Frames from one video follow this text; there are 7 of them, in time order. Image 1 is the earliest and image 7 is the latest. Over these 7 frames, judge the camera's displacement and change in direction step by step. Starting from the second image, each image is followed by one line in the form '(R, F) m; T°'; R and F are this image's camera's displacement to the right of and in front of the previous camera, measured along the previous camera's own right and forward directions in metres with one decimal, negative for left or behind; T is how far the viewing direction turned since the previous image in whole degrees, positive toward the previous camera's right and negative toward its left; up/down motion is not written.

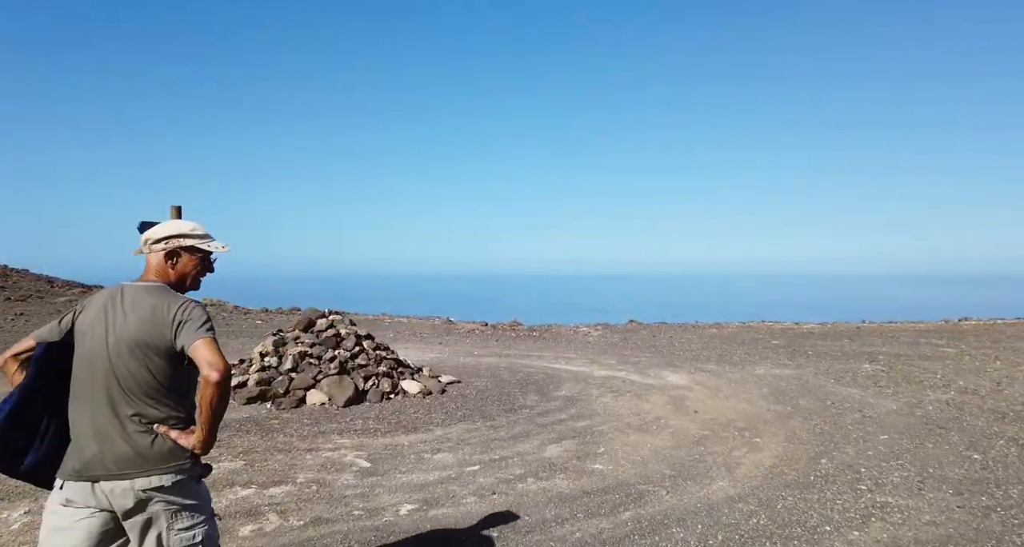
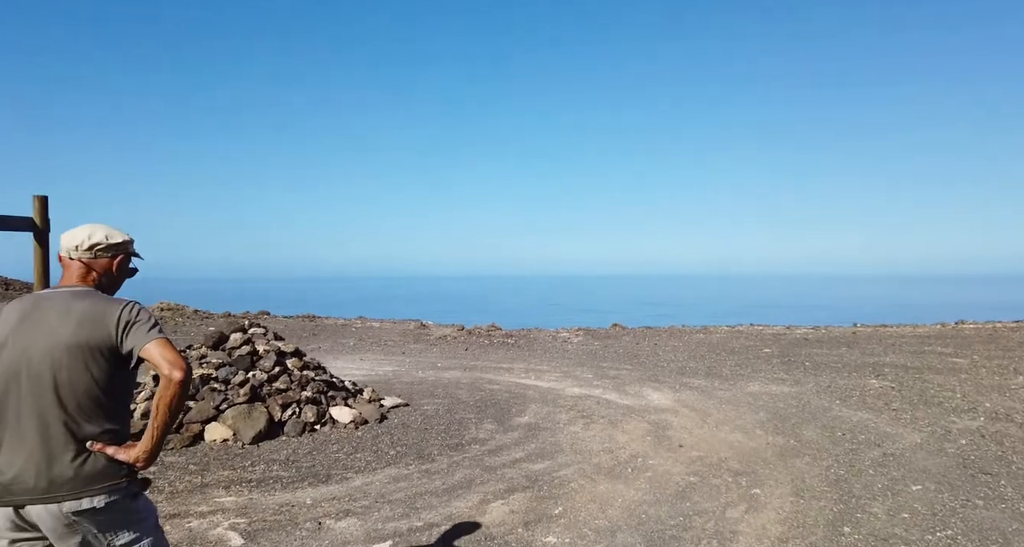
(+0.5, +1.7) m; +1°
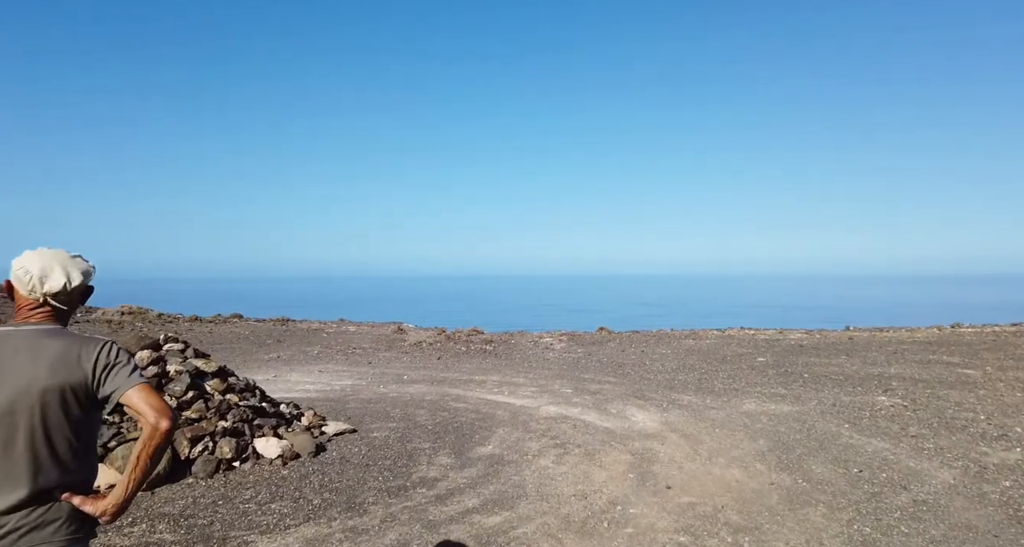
(+0.4, +1.3) m; +1°
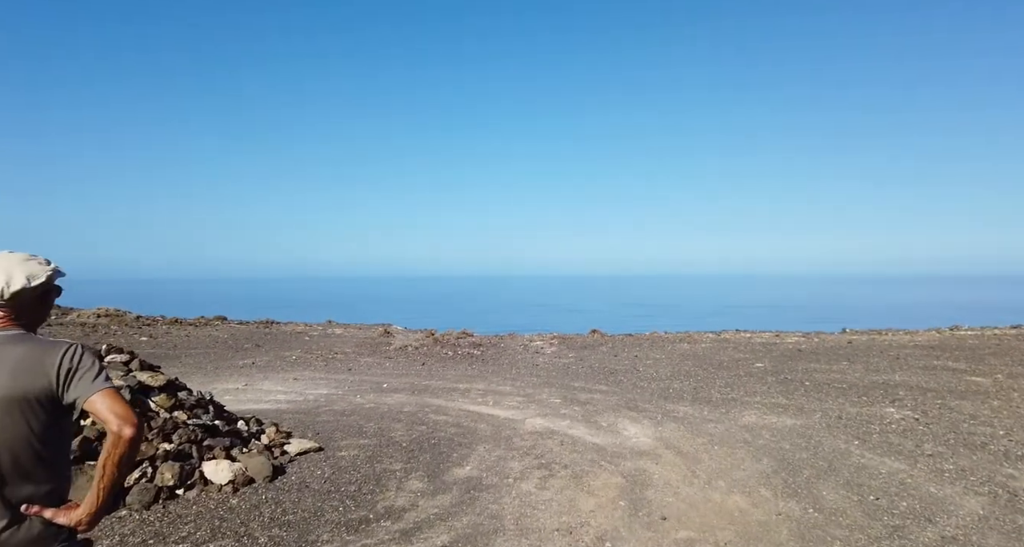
(+0.2, +0.7) m; +1°
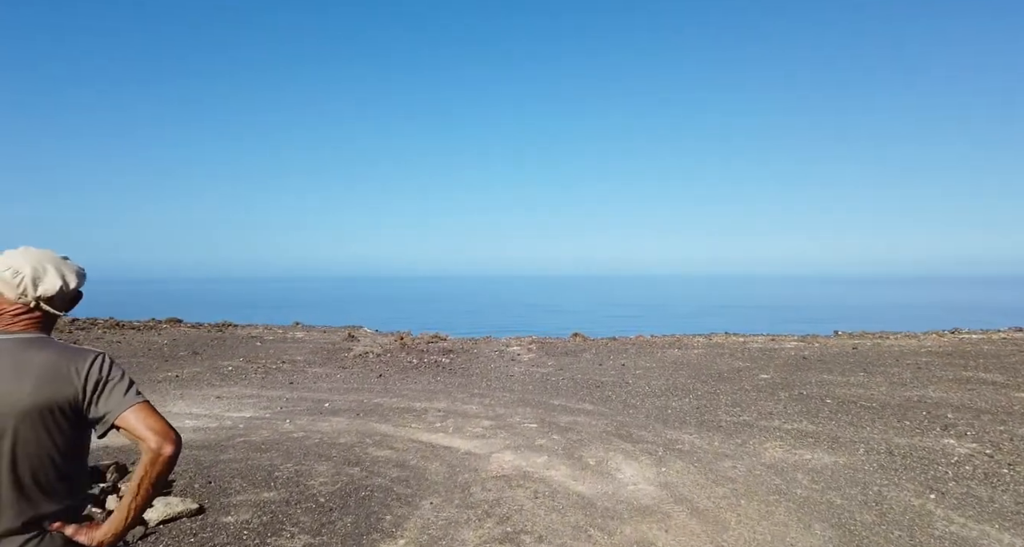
(+0.2, +2.3) m; +2°
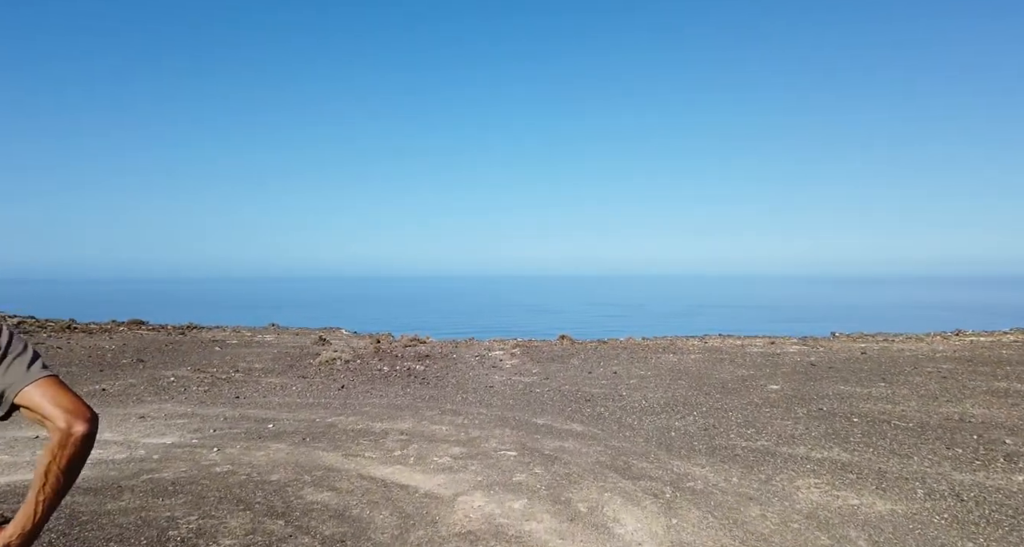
(+0.2, +1.7) m; +1°
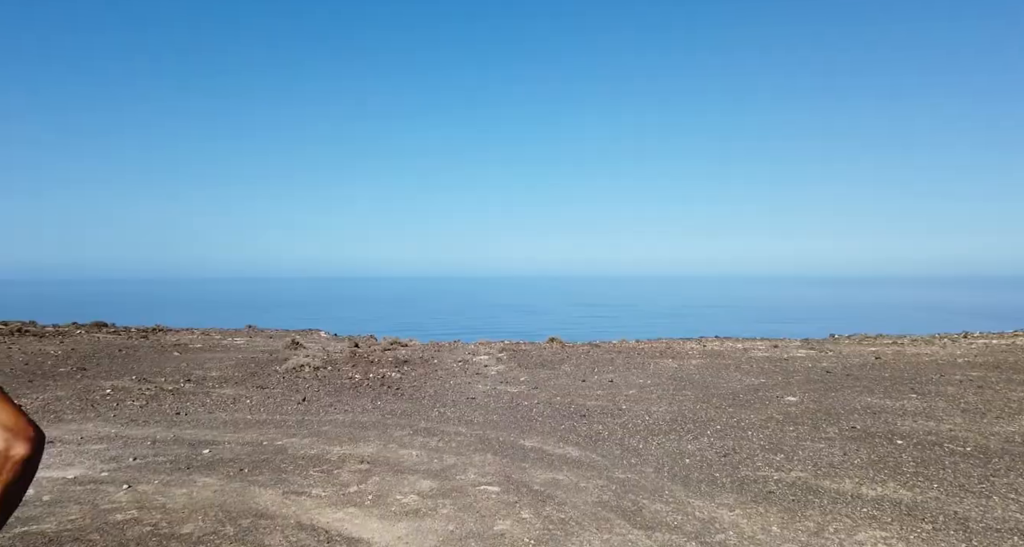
(+0.1, +1.6) m; +1°
